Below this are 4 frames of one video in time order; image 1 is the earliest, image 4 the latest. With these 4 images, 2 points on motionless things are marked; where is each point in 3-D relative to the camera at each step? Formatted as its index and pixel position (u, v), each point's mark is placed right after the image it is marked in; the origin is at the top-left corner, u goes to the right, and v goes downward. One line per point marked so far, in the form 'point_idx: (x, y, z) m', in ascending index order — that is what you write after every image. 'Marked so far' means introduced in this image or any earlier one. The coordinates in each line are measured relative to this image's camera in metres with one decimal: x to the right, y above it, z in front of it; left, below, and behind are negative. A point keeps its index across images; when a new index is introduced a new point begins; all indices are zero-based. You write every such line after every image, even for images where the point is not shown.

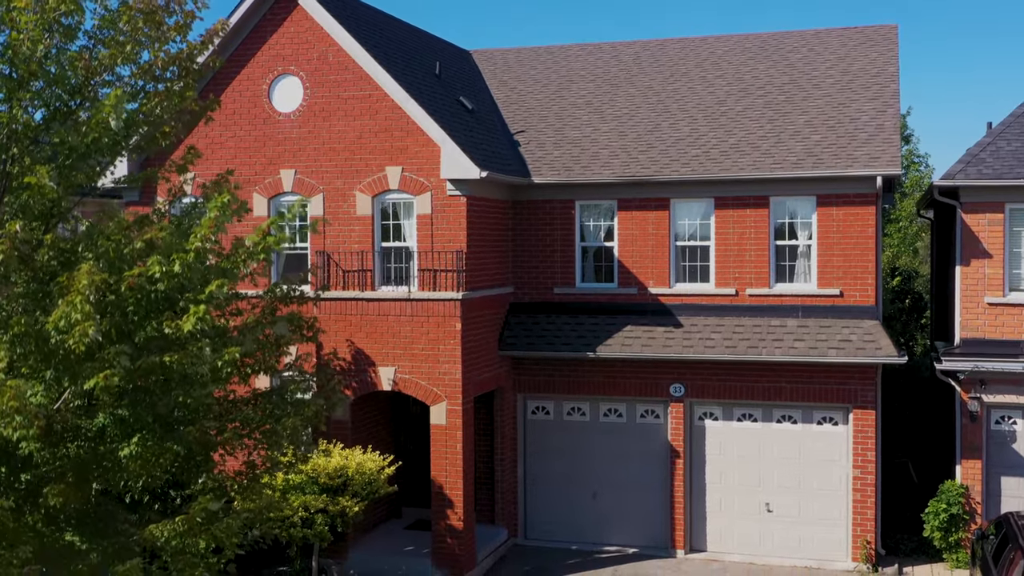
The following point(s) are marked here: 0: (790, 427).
0: (+4.6, -2.3, +16.7) m
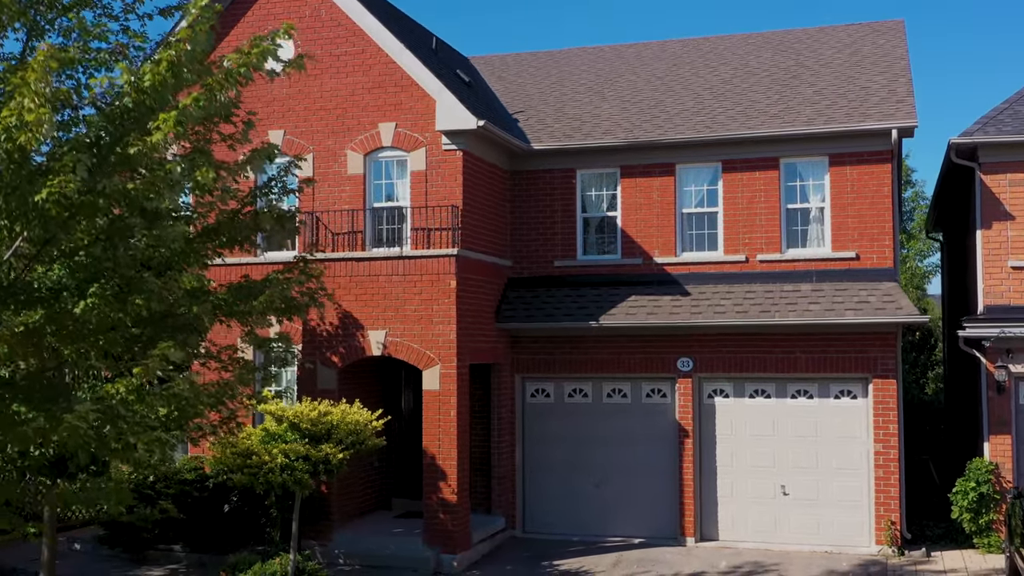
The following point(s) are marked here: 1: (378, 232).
0: (+4.5, -1.8, +15.7) m
1: (-2.0, +0.9, +15.5) m
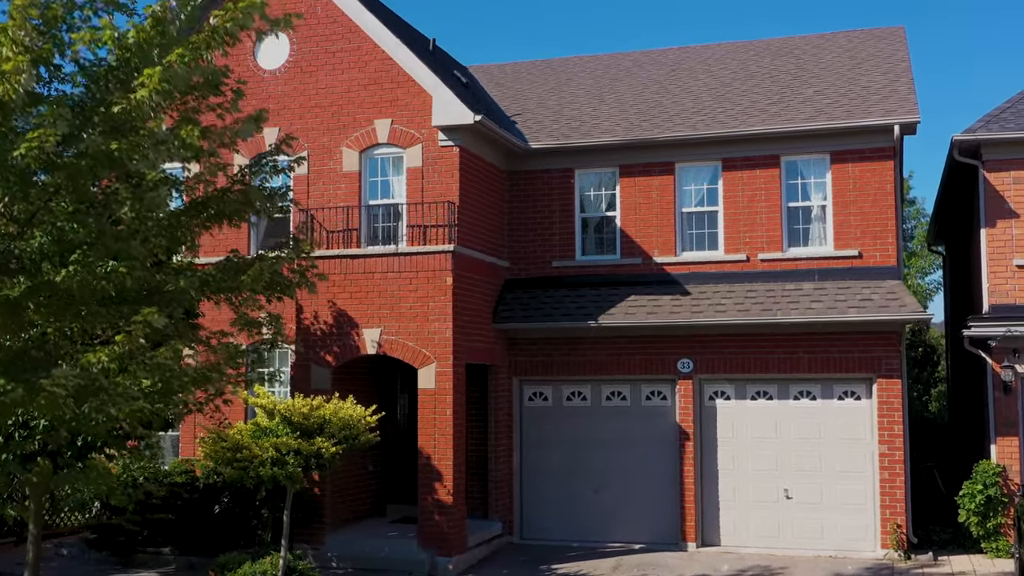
0: (+4.5, -1.7, +15.4) m
1: (-2.1, +0.9, +15.3) m
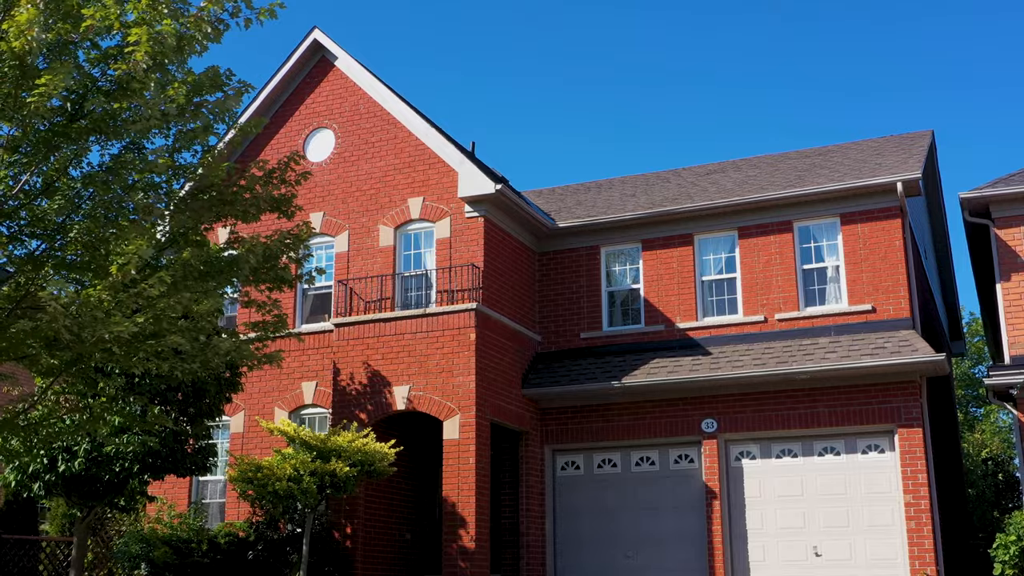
0: (+4.9, -2.6, +15.5) m
1: (-1.7, -0.2, +16.4) m
